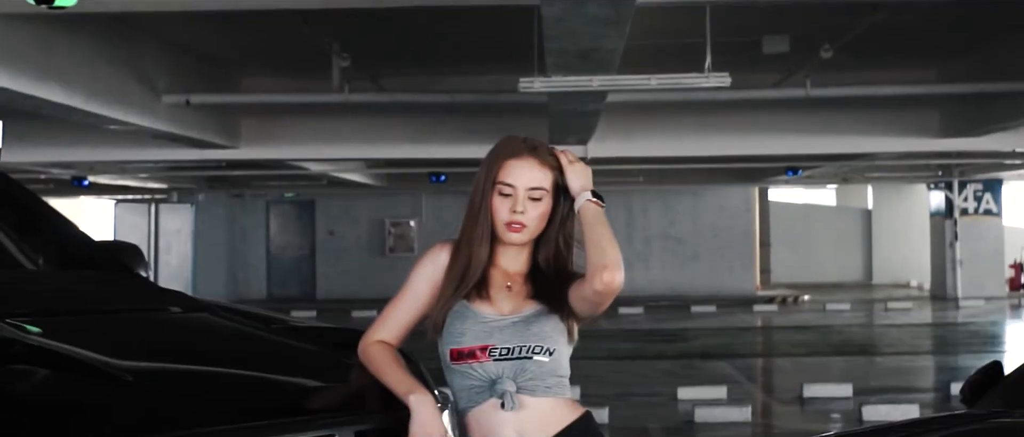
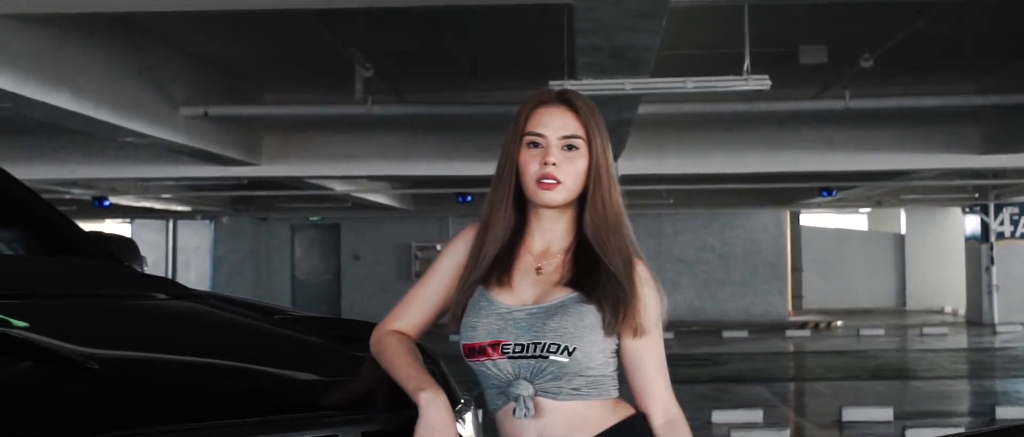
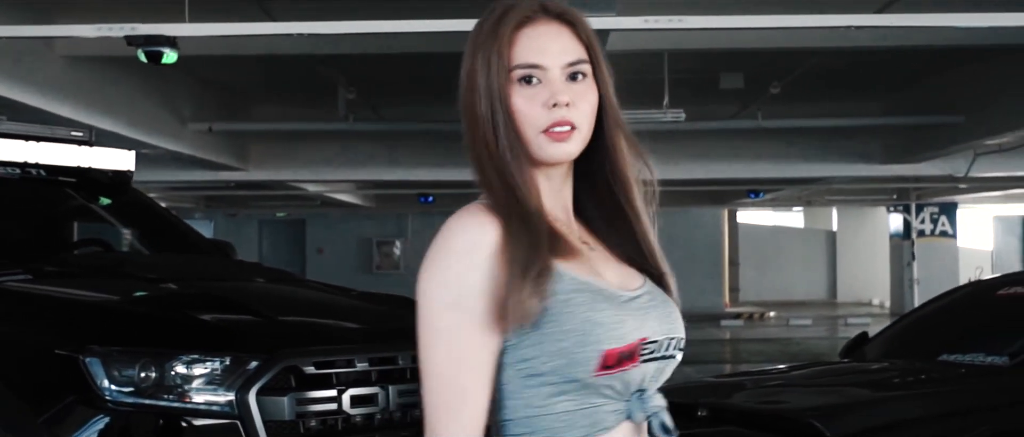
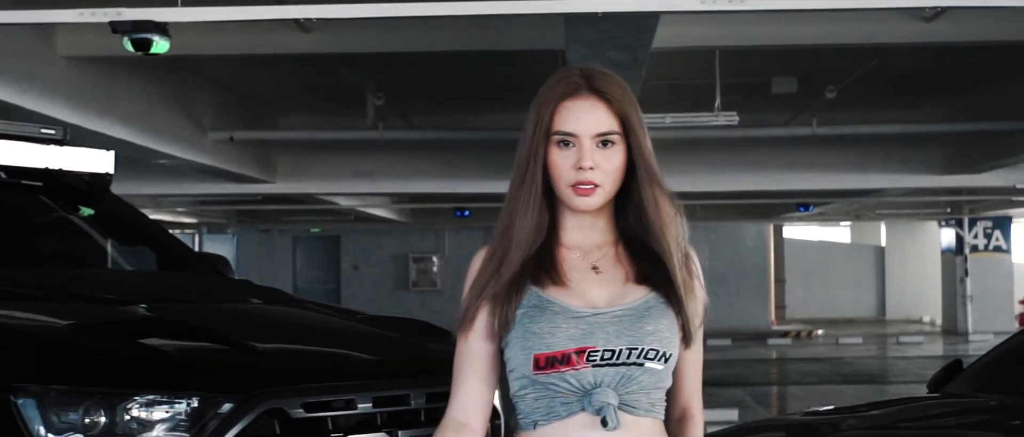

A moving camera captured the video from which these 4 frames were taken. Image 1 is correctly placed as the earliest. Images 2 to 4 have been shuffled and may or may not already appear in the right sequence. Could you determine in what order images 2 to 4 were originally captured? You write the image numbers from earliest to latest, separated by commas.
2, 4, 3
